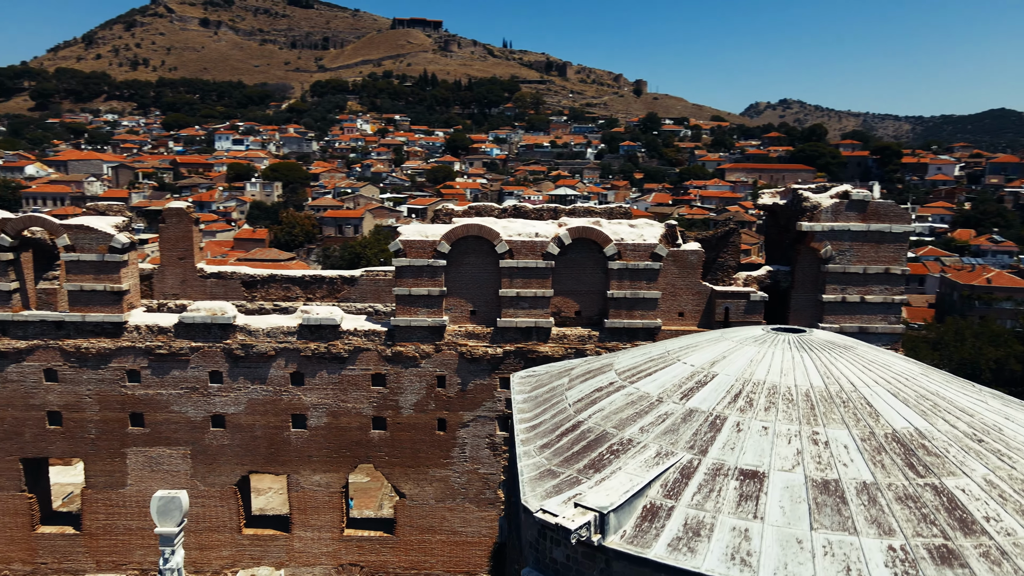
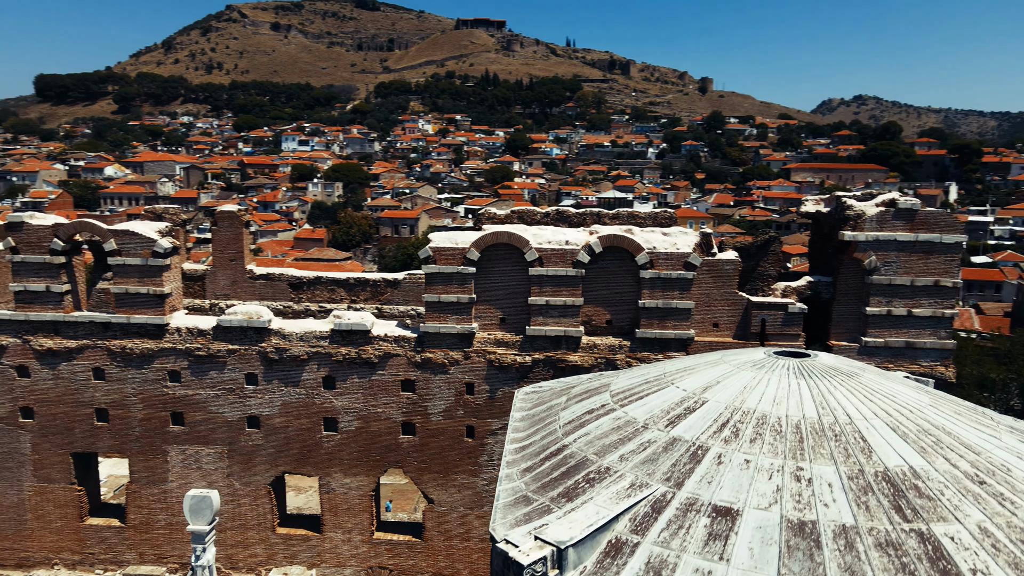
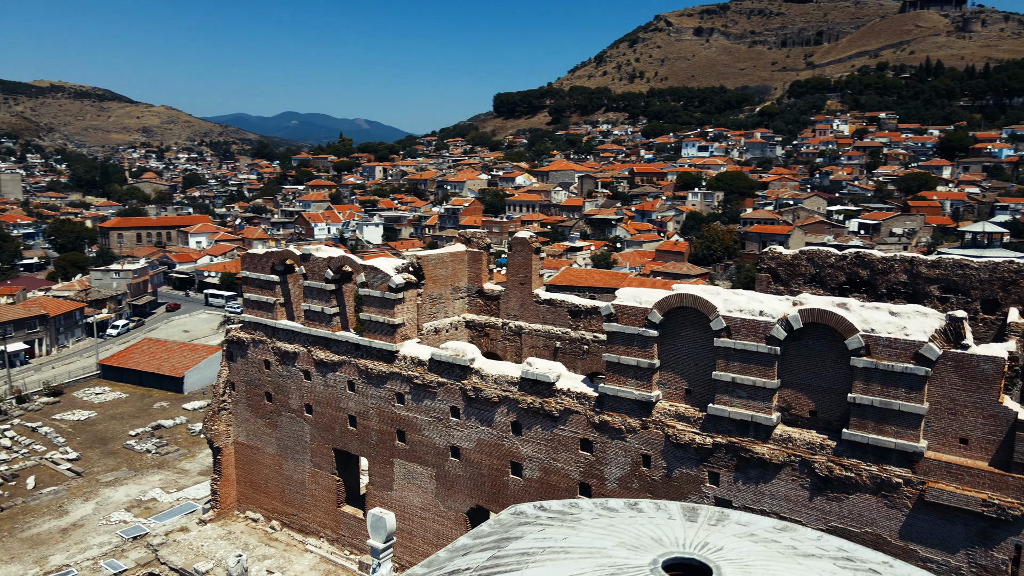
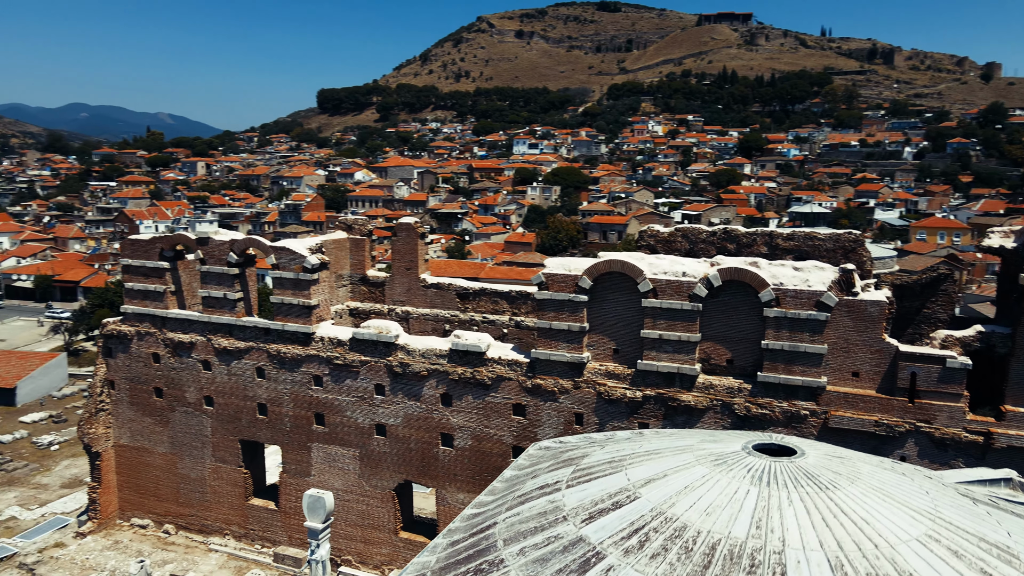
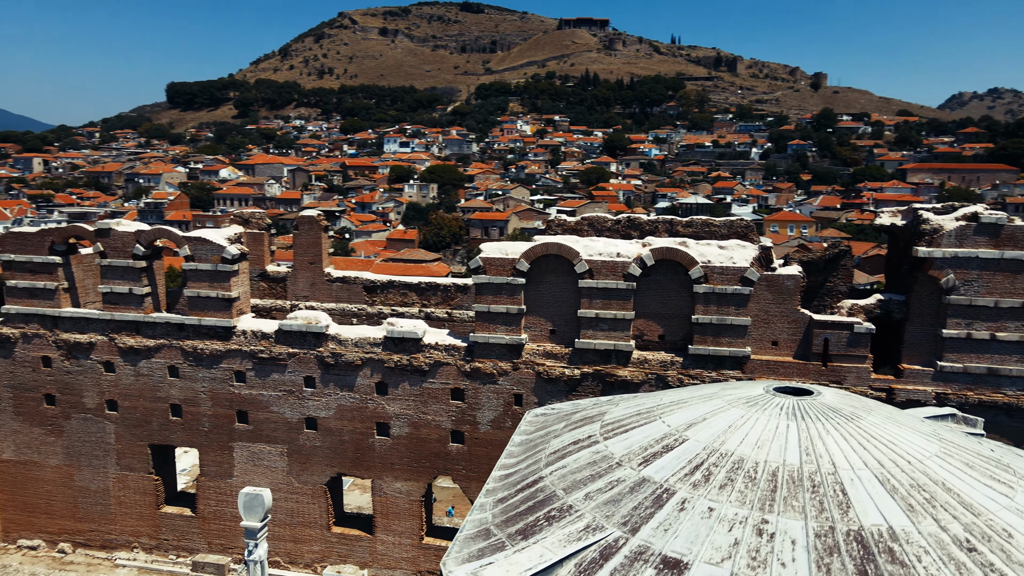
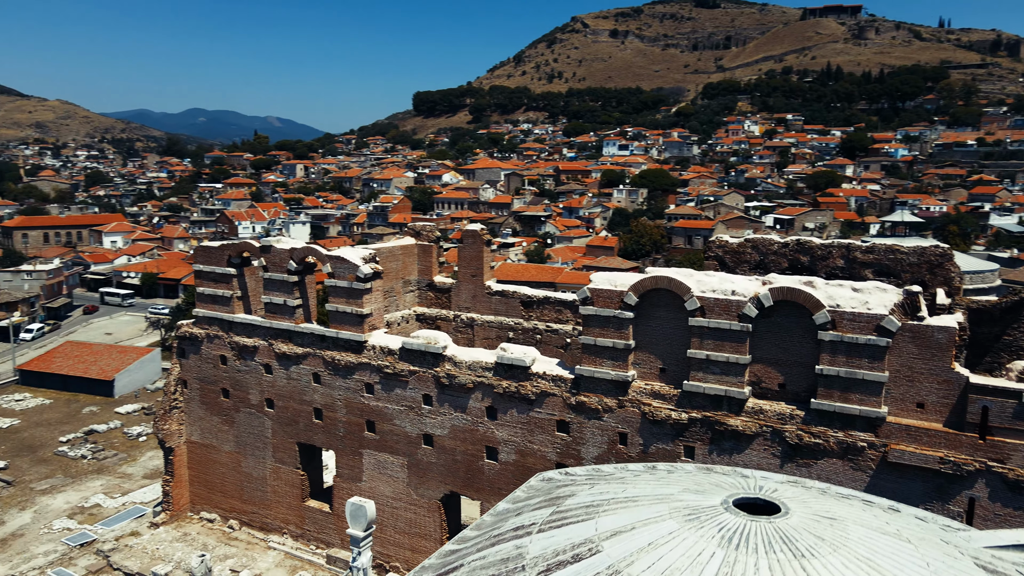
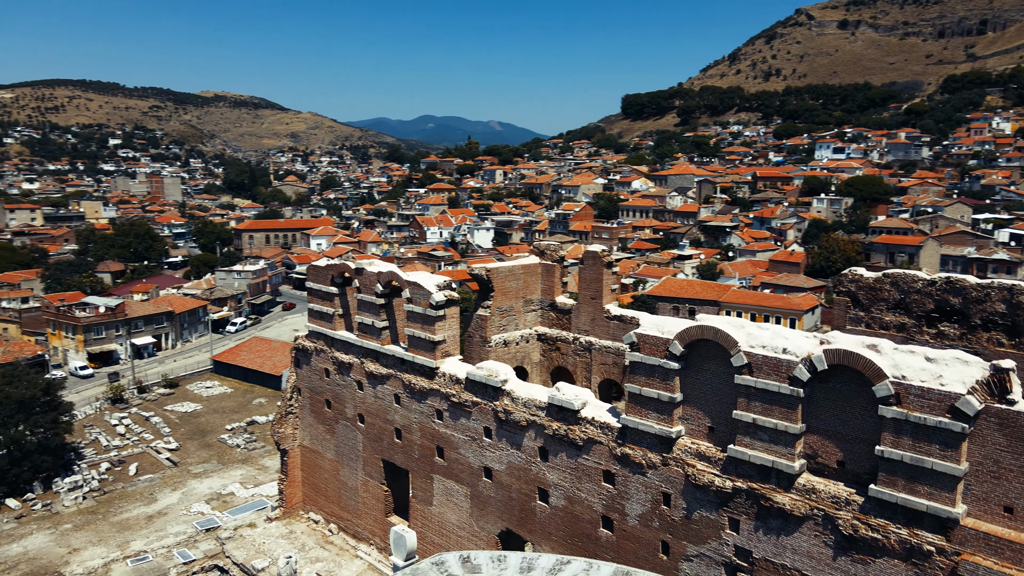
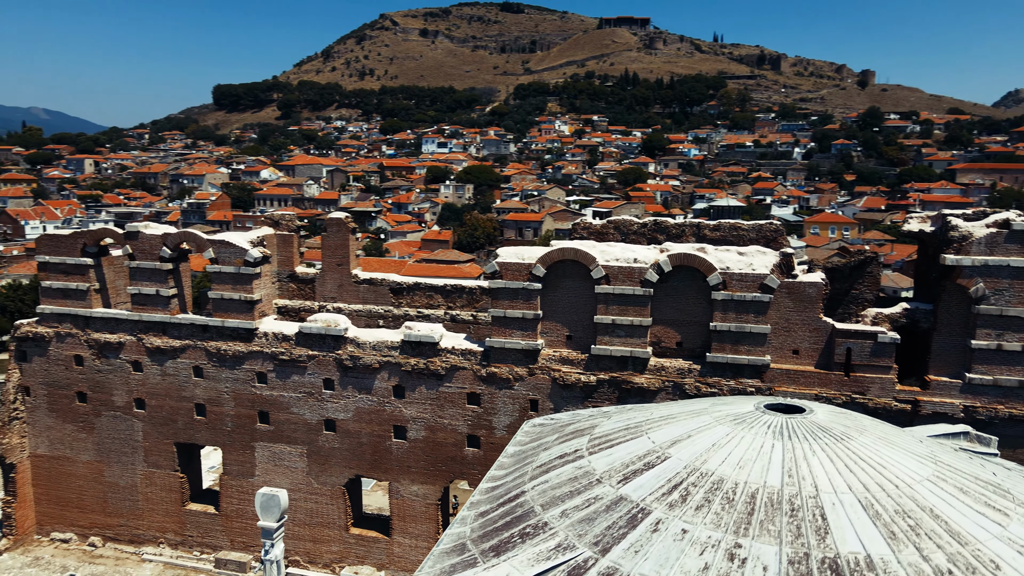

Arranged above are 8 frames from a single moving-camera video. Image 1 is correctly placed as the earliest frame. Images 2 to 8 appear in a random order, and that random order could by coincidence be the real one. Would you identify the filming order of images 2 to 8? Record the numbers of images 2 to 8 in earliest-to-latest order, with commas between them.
2, 5, 8, 4, 6, 3, 7
